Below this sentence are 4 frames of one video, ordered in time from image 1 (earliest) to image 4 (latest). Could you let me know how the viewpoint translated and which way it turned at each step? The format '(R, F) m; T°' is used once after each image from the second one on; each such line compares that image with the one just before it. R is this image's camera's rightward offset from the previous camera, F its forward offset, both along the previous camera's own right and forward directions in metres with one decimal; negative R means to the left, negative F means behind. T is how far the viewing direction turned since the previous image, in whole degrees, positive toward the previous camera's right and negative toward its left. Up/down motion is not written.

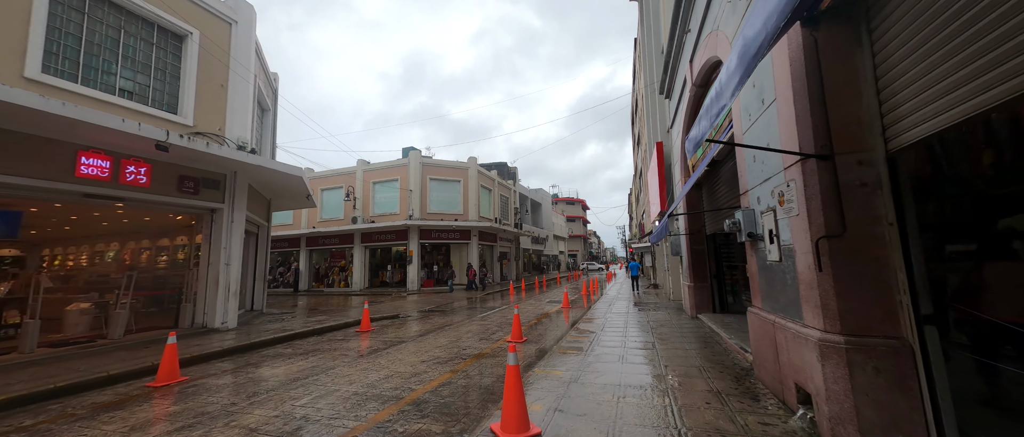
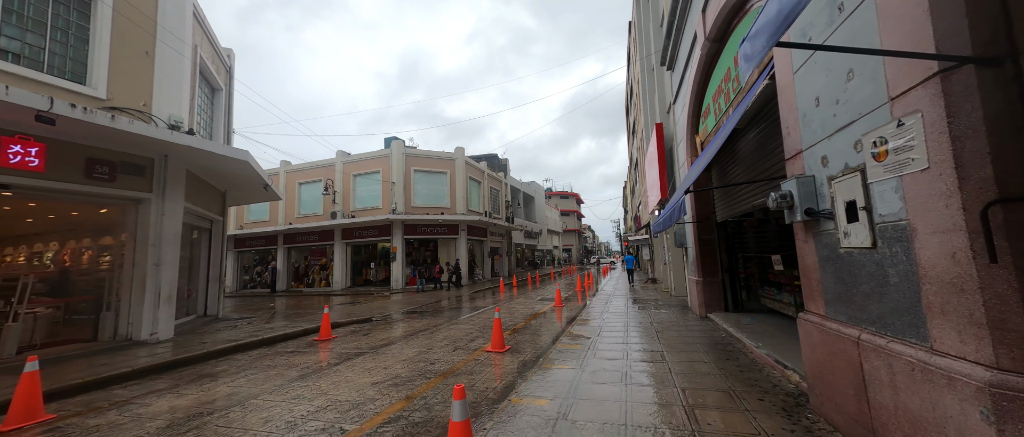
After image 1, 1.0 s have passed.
(+0.3, +1.3) m; +1°
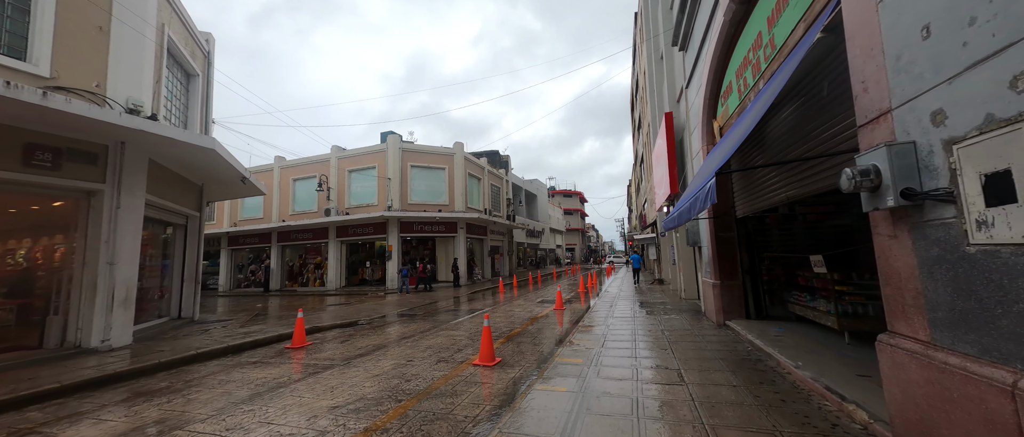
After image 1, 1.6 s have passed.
(+0.2, +0.9) m; -1°
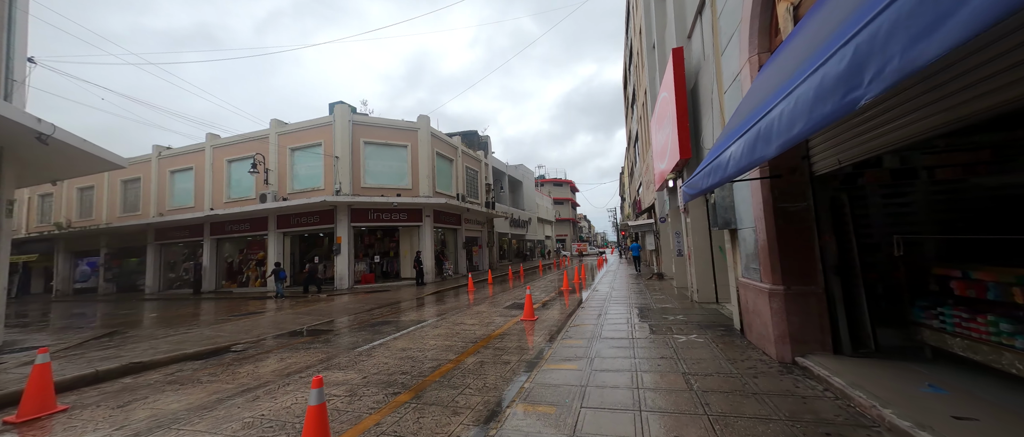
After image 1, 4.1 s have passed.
(+1.0, +3.2) m; +1°
